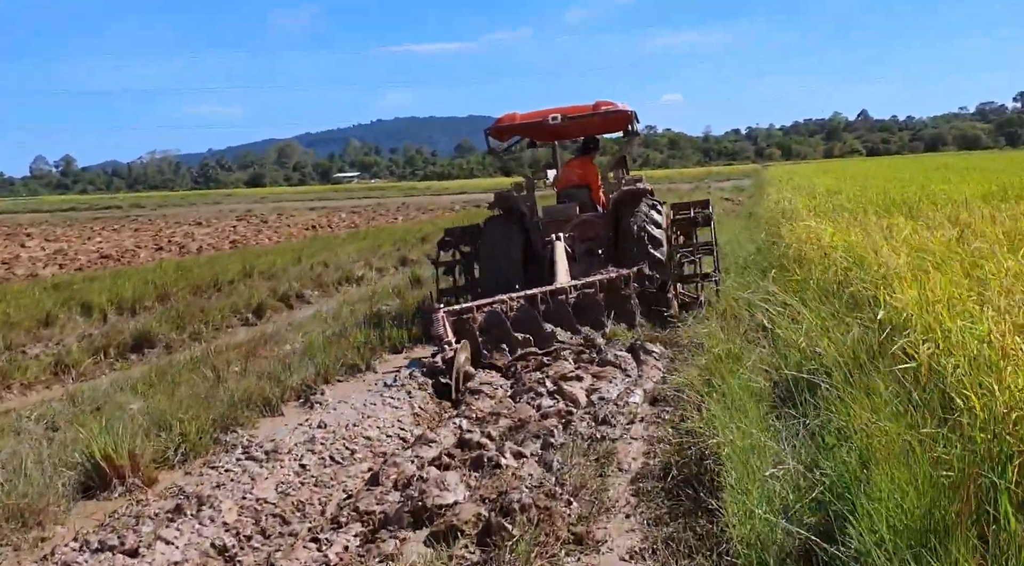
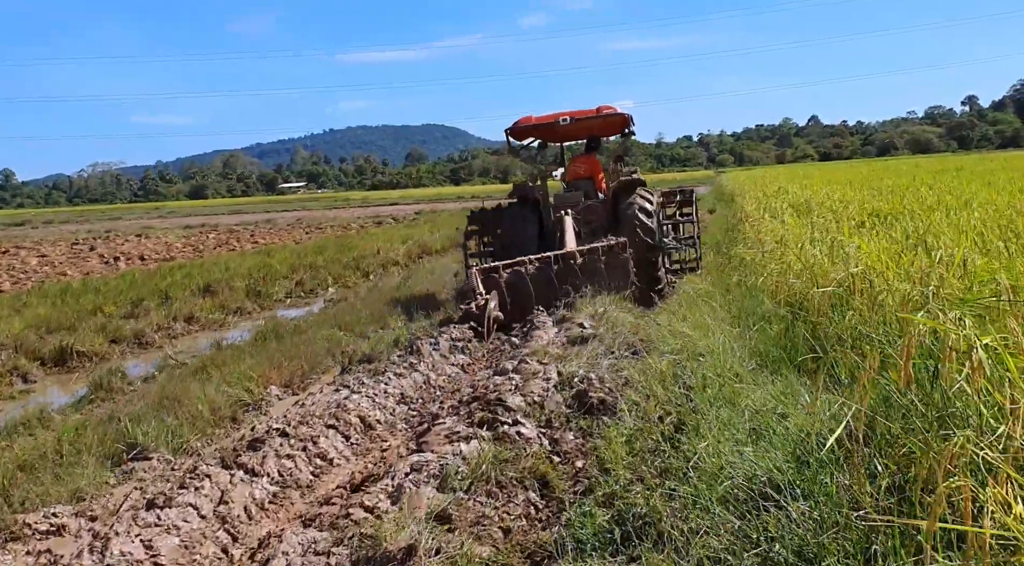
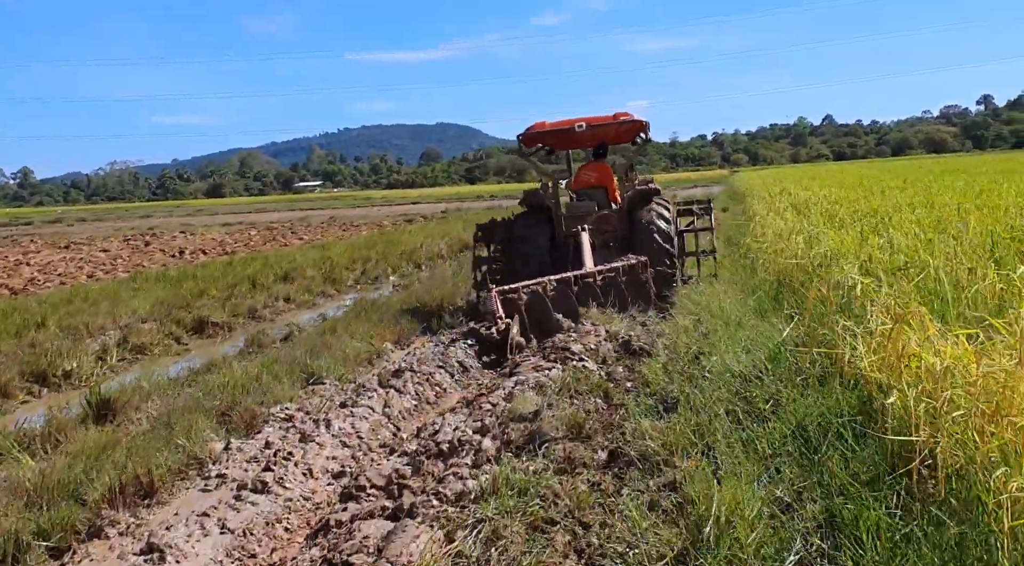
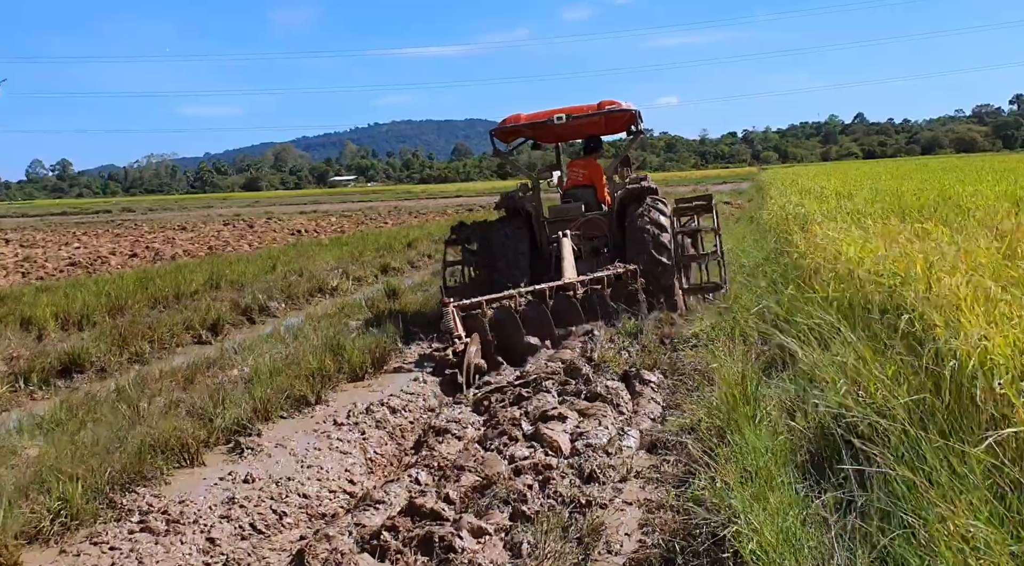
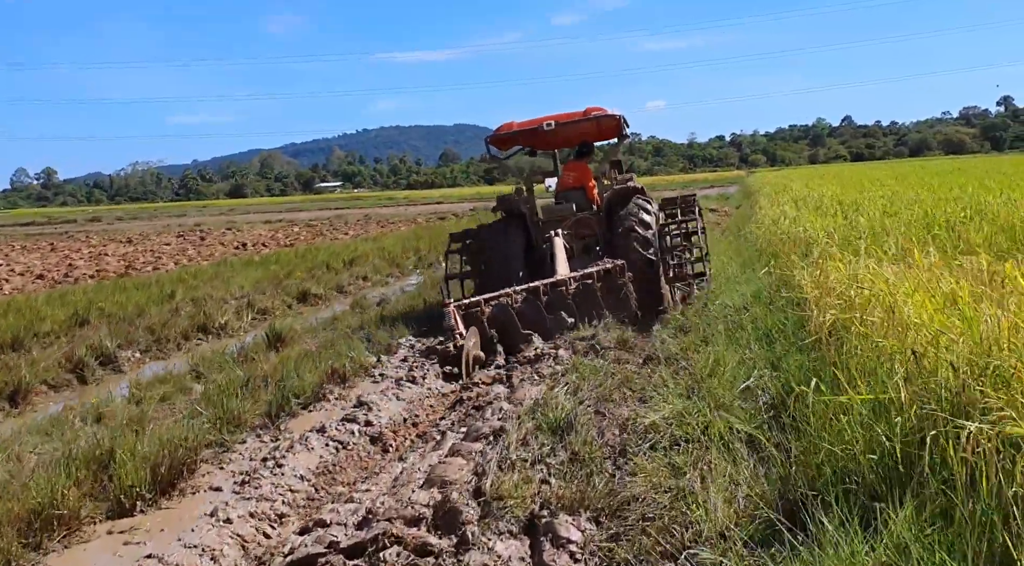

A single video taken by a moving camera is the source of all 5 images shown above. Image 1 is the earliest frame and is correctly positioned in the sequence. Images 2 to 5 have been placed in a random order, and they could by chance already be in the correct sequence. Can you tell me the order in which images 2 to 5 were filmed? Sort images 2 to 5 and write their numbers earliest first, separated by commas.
4, 5, 3, 2
